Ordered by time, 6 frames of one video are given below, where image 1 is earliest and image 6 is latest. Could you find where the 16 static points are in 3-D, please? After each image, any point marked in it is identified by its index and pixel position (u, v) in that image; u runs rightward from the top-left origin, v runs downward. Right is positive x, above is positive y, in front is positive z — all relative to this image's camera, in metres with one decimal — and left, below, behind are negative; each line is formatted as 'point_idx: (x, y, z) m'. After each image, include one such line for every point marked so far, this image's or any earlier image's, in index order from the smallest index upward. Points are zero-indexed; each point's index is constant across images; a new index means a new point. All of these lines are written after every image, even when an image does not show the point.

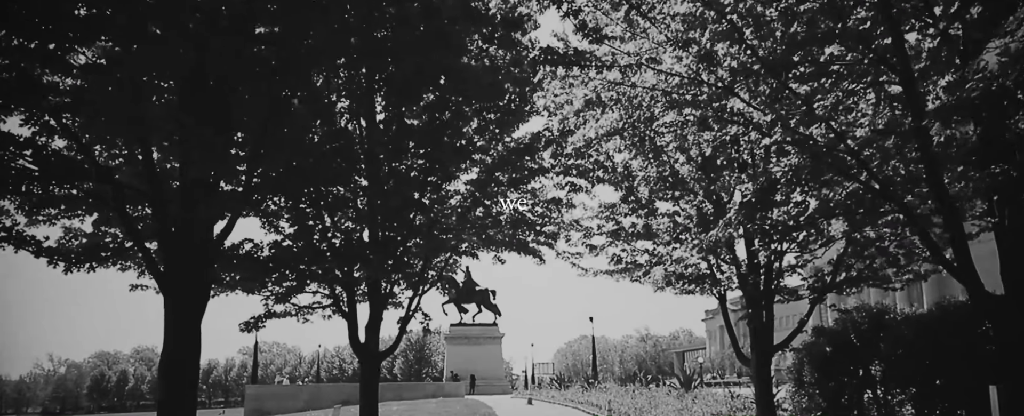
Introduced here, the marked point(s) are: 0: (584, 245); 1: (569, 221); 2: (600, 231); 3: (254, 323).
0: (+2.0, -1.0, +17.0) m
1: (+1.5, -0.3, +16.8) m
2: (+2.3, -0.6, +16.6) m
3: (-5.7, -2.5, +13.5) m
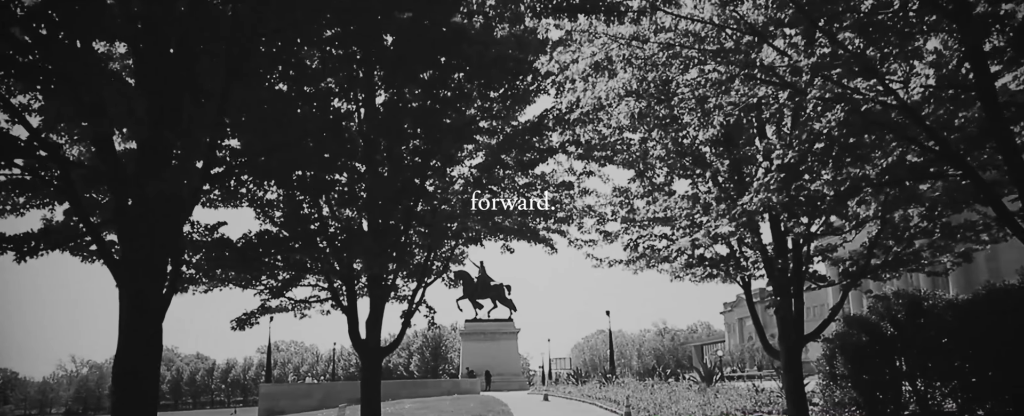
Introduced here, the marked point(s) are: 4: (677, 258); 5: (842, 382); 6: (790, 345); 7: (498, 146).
0: (+2.2, -0.6, +16.1) m
1: (+1.8, +0.1, +15.9) m
2: (+2.6, -0.2, +15.6) m
3: (-5.5, -2.3, +12.8) m
4: (+3.9, -1.1, +14.6) m
5: (+8.1, -4.3, +15.4) m
6: (+6.1, -3.0, +13.8) m
7: (-0.2, +1.3, +12.8) m
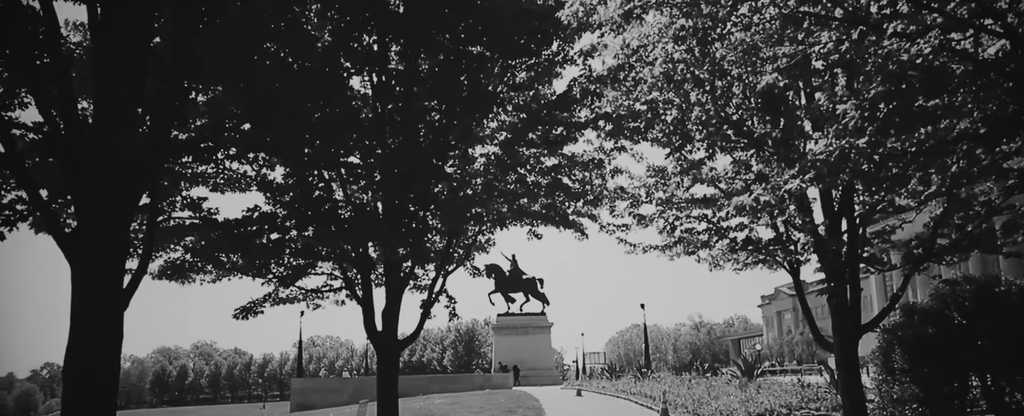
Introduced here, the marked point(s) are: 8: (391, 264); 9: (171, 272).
0: (+2.9, -0.2, +15.0) m
1: (+2.4, +0.5, +14.9) m
2: (+3.2, +0.2, +14.6) m
3: (-5.0, -2.0, +12.1) m
4: (+4.5, -0.7, +13.4) m
5: (+8.8, -3.8, +14.1) m
6: (+6.7, -2.6, +12.6) m
7: (+0.2, +1.7, +11.8) m
8: (-2.3, -1.1, +12.1) m
9: (-5.9, -1.1, +10.7) m
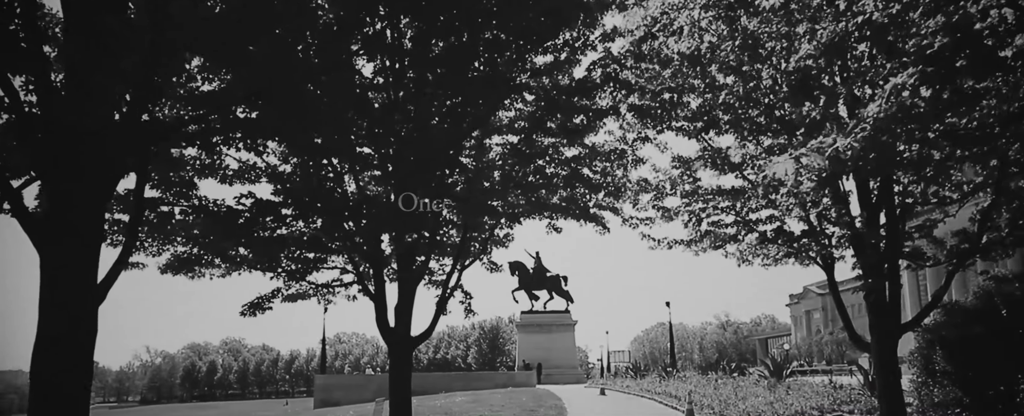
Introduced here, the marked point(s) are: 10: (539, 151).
0: (+3.3, 0.0, +14.5) m
1: (+2.9, +0.6, +14.3) m
2: (+3.6, +0.4, +14.0) m
3: (-4.7, -1.9, +11.9) m
4: (+4.8, -0.6, +12.8) m
5: (+9.2, -3.7, +13.3) m
6: (+7.1, -2.4, +11.9) m
7: (+0.5, +1.8, +11.3) m
8: (-2.0, -0.9, +11.7) m
9: (-5.6, -0.9, +10.4) m
10: (+0.5, +1.1, +11.9) m
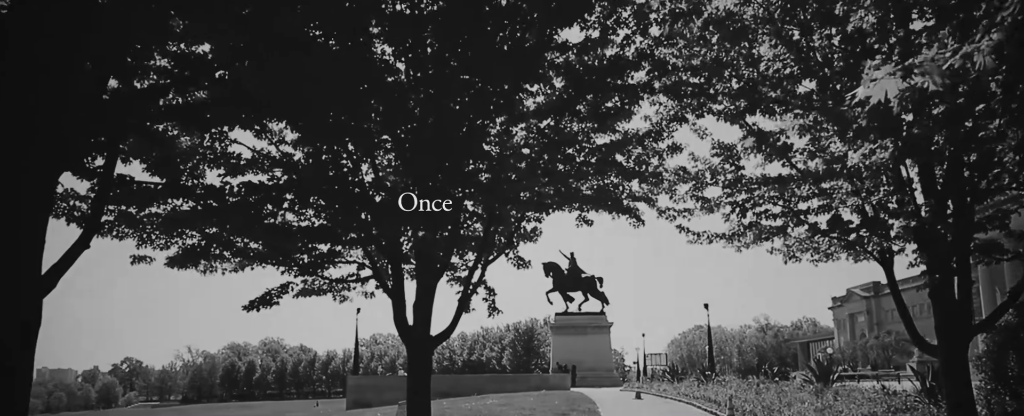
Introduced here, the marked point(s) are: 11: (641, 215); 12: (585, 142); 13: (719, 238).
0: (+3.9, +0.2, +13.5) m
1: (+3.5, +0.8, +13.4) m
2: (+4.2, +0.6, +13.0) m
3: (-4.2, -1.7, +11.4) m
4: (+5.3, -0.4, +11.7) m
5: (+9.7, -3.5, +12.0) m
6: (+7.5, -2.2, +10.7) m
7: (+1.0, +2.0, +10.5) m
8: (-1.5, -0.8, +11.0) m
9: (-5.2, -0.8, +10.0) m
10: (+1.0, +1.2, +11.1) m
11: (+2.7, -0.2, +13.1) m
12: (+1.3, +1.3, +11.6) m
13: (+4.8, -0.7, +14.6) m
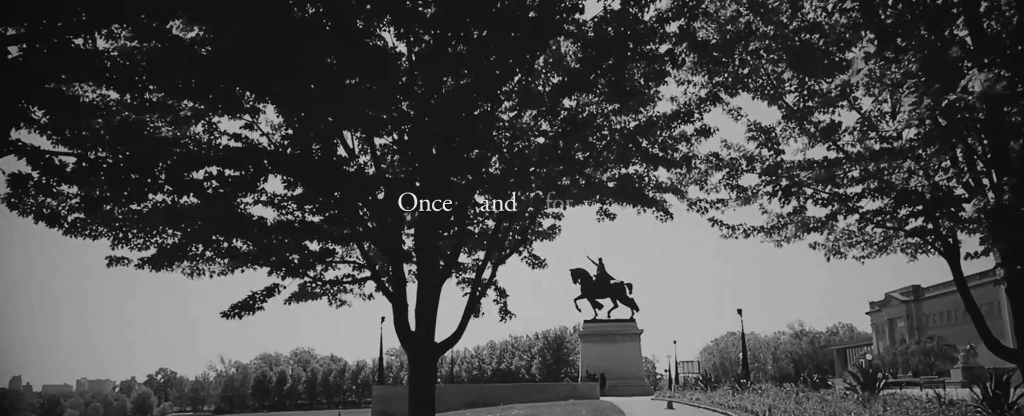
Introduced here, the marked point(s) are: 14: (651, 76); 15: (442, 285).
0: (+4.2, +0.3, +12.3) m
1: (+3.7, +1.0, +12.2) m
2: (+4.5, +0.7, +11.8) m
3: (-3.9, -1.7, +10.4) m
4: (+5.6, -0.2, +10.4) m
5: (+10.0, -3.2, +10.5) m
6: (+7.7, -2.0, +9.3) m
7: (+1.1, +2.1, +9.5) m
8: (-1.3, -0.7, +10.0) m
9: (-5.1, -0.8, +9.1) m
10: (+1.1, +1.4, +10.0) m
11: (+3.0, 0.0, +11.9) m
12: (+1.5, +1.4, +10.5) m
13: (+5.2, -0.6, +13.4) m
14: (+2.2, +2.0, +9.8) m
15: (-1.1, -1.3, +10.6) m
